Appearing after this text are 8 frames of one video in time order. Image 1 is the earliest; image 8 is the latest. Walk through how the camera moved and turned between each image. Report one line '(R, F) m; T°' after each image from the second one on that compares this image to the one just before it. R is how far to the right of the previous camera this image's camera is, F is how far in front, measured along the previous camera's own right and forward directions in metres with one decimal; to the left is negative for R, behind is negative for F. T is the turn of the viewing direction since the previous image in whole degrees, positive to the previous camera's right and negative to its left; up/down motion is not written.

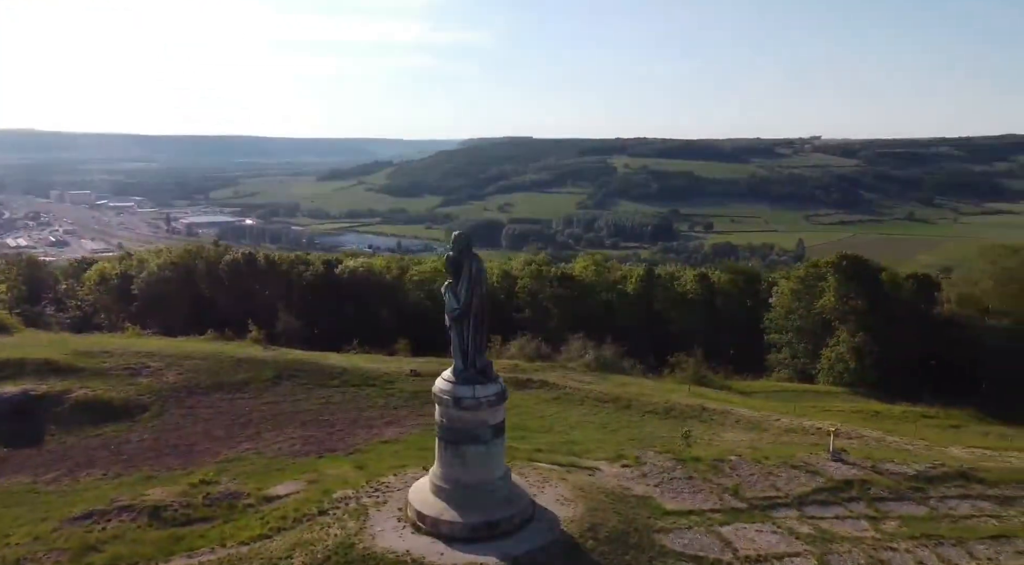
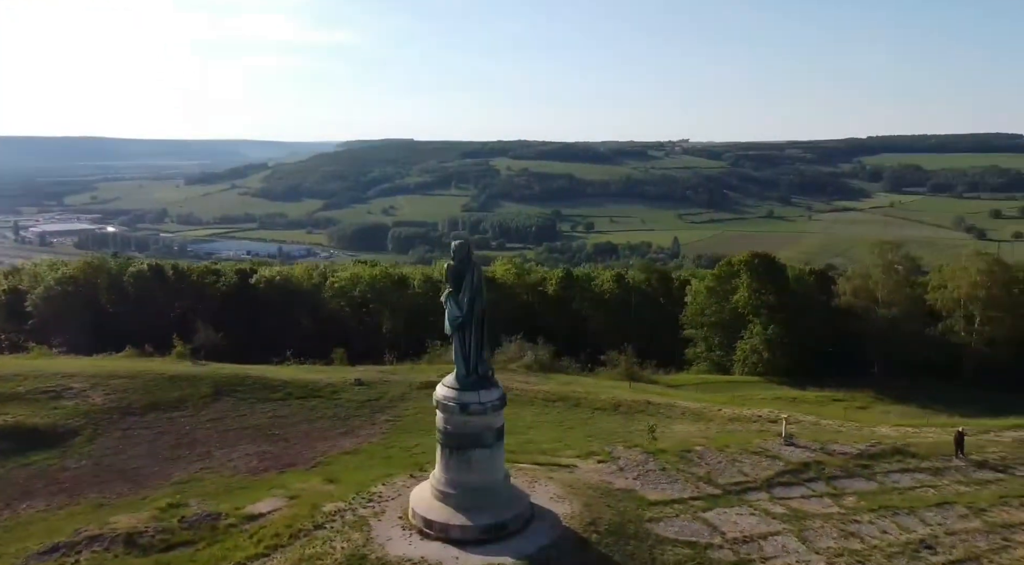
(-2.8, -0.4) m; +9°
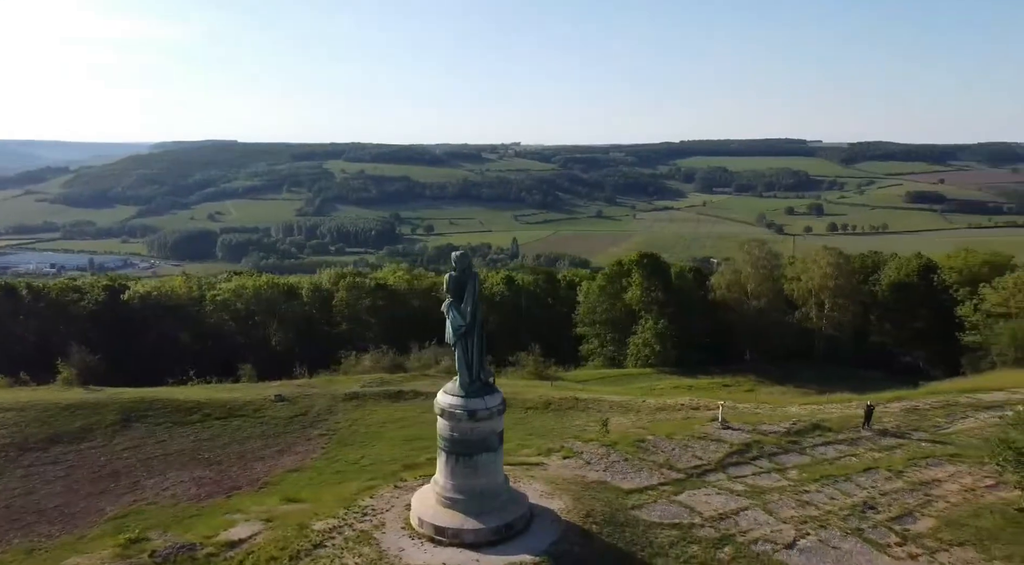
(-3.9, -0.3) m; +12°
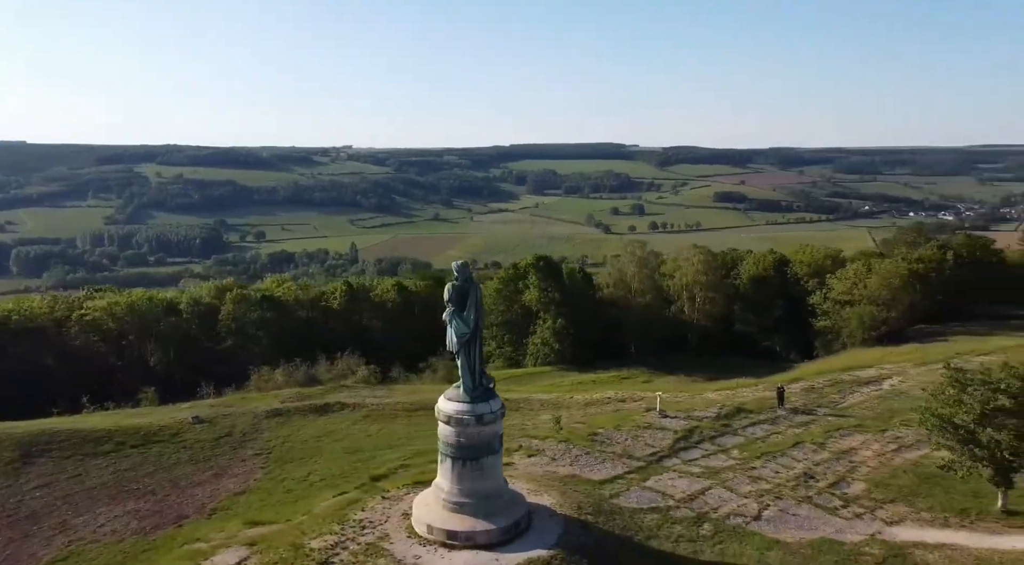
(-4.1, -0.3) m; +12°
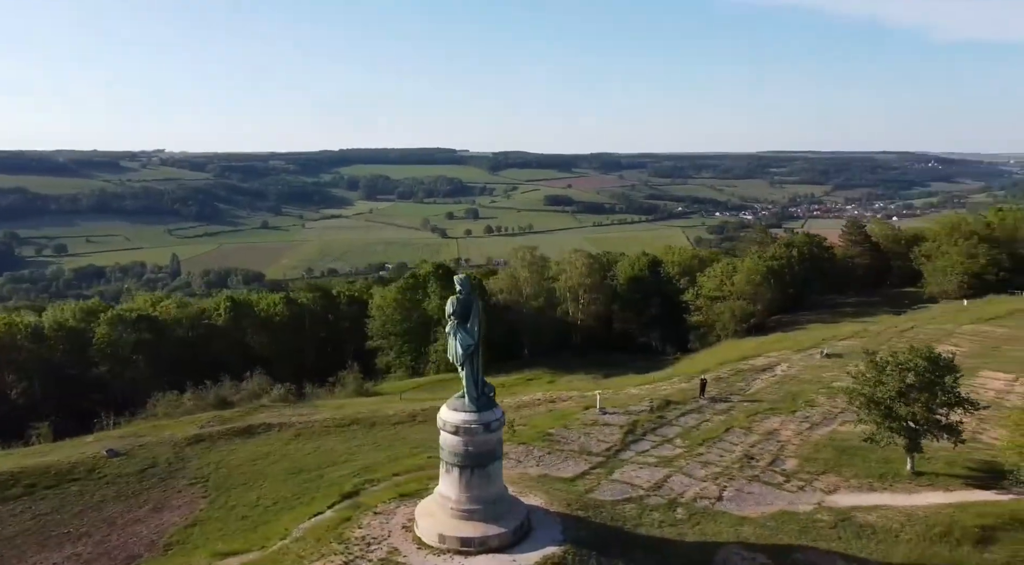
(-4.3, -0.3) m; +13°
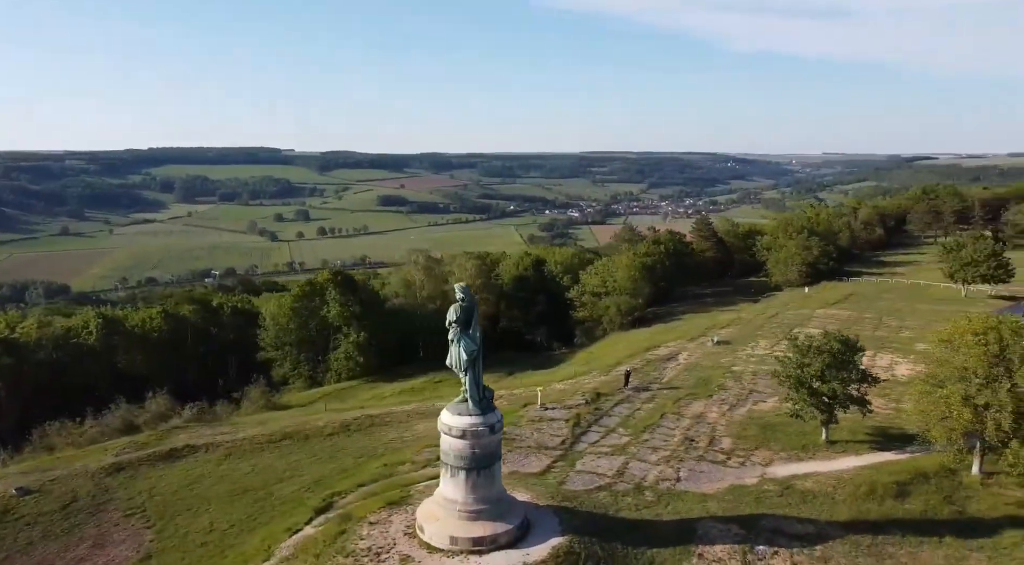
(-4.3, -0.3) m; +13°
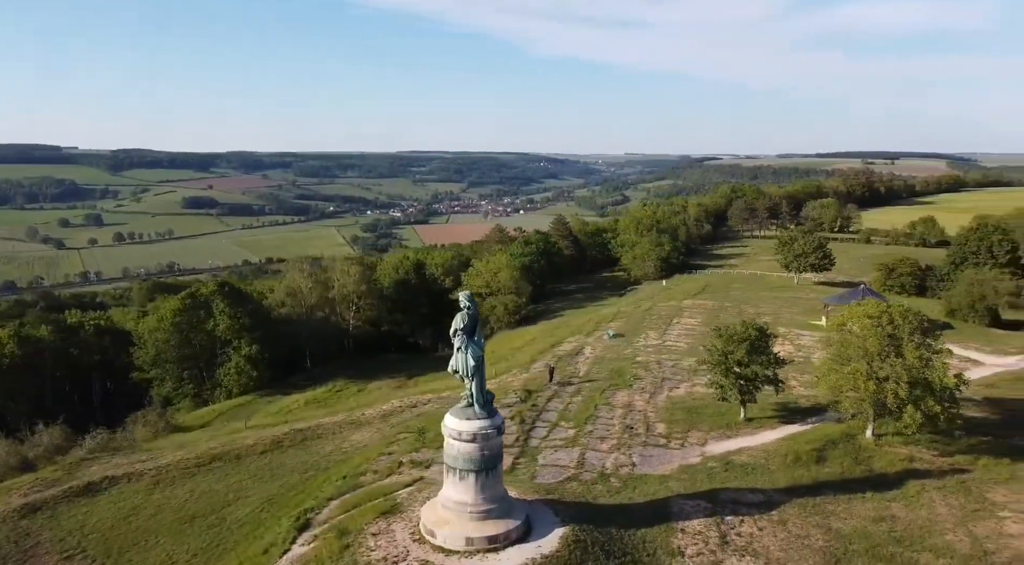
(-4.9, -0.3) m; +13°
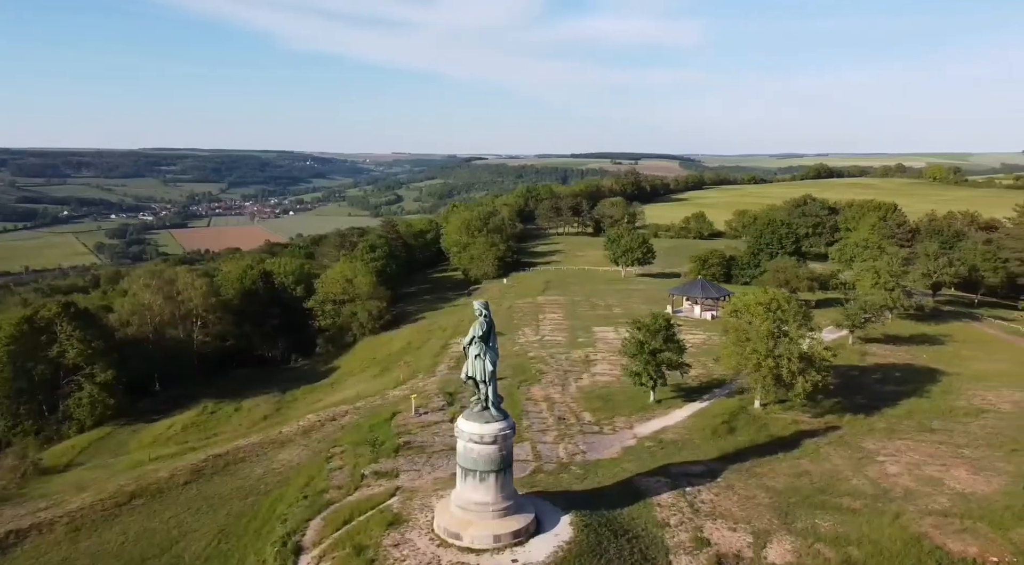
(-6.6, 0.0) m; +17°
